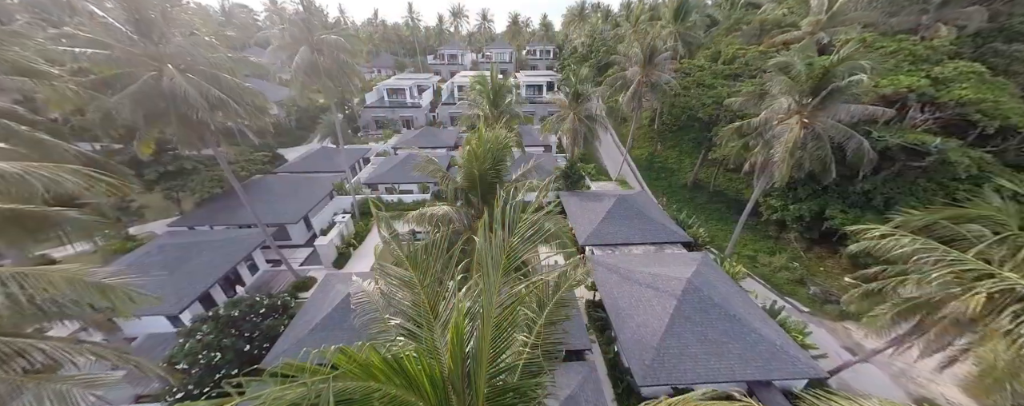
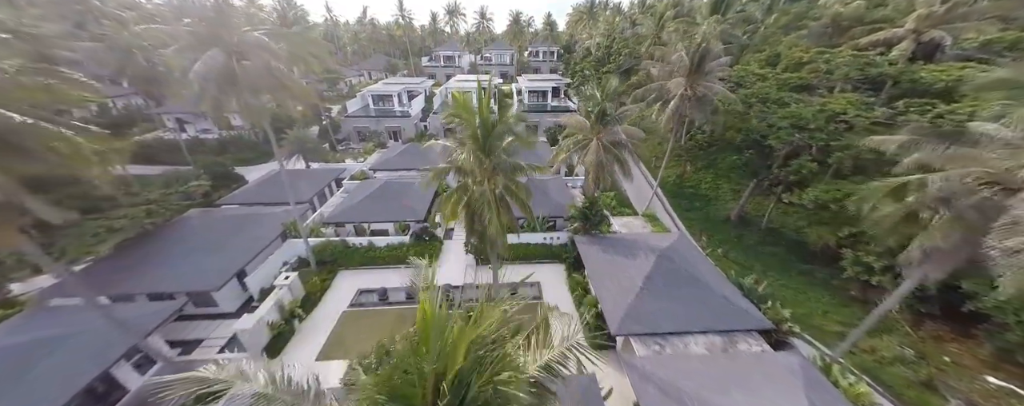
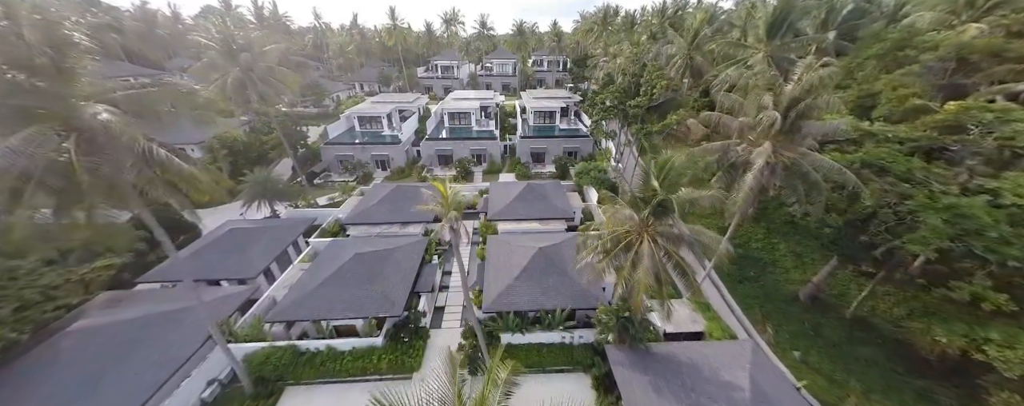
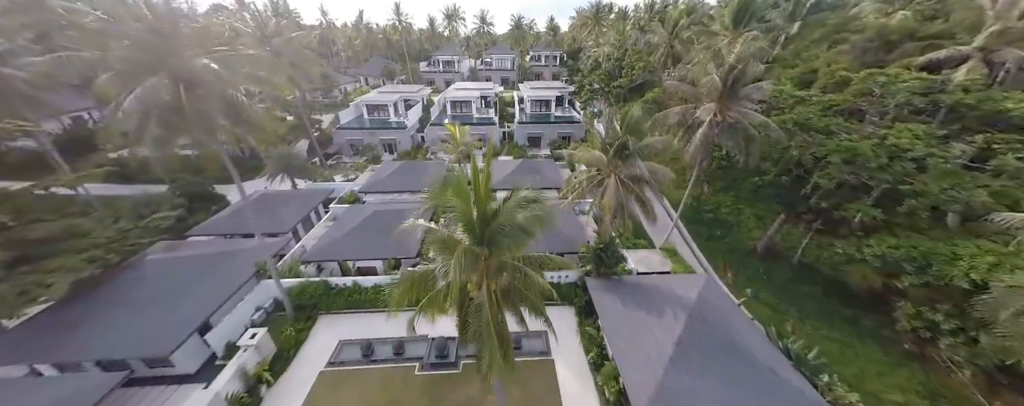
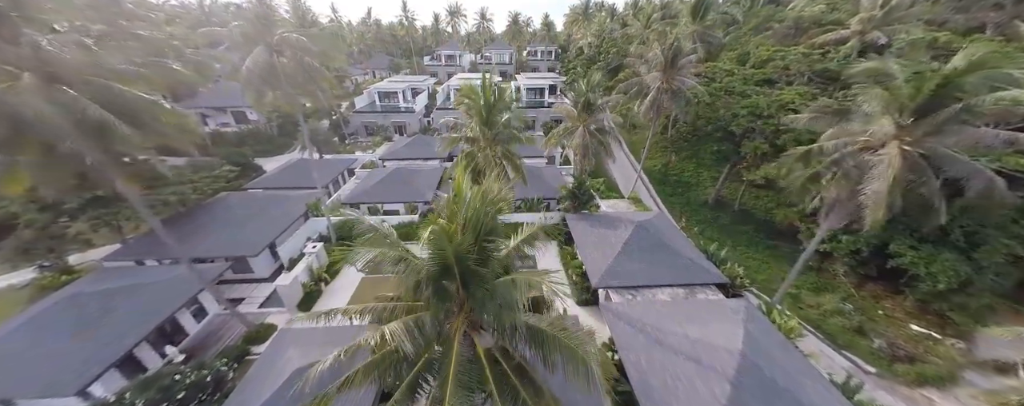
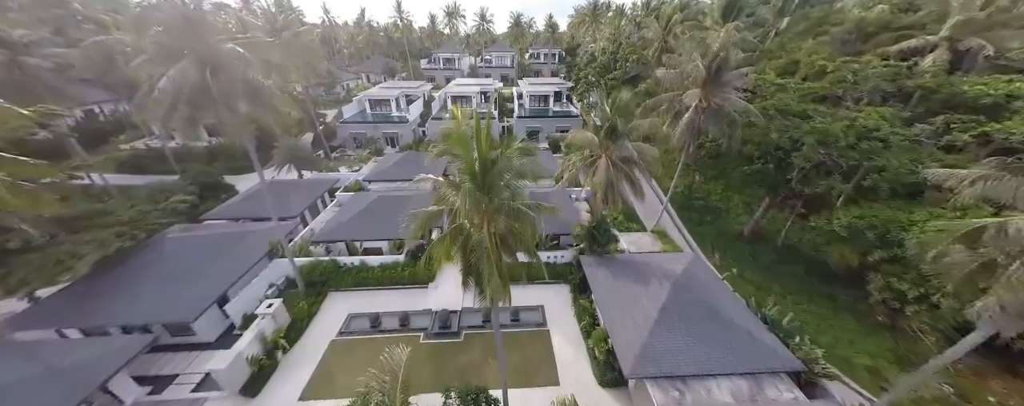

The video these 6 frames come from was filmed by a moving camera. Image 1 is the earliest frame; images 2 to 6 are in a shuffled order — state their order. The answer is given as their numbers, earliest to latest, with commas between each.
5, 2, 6, 4, 3
